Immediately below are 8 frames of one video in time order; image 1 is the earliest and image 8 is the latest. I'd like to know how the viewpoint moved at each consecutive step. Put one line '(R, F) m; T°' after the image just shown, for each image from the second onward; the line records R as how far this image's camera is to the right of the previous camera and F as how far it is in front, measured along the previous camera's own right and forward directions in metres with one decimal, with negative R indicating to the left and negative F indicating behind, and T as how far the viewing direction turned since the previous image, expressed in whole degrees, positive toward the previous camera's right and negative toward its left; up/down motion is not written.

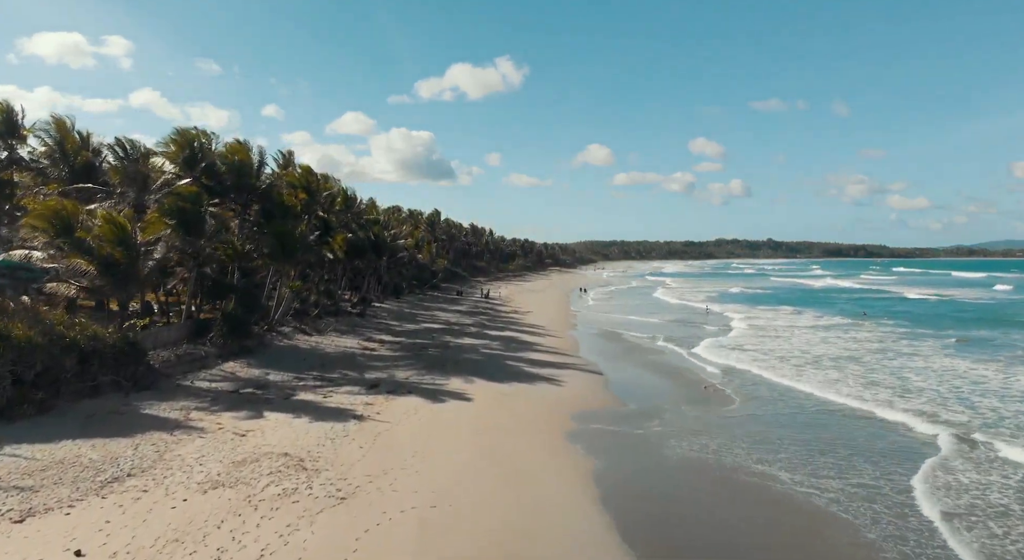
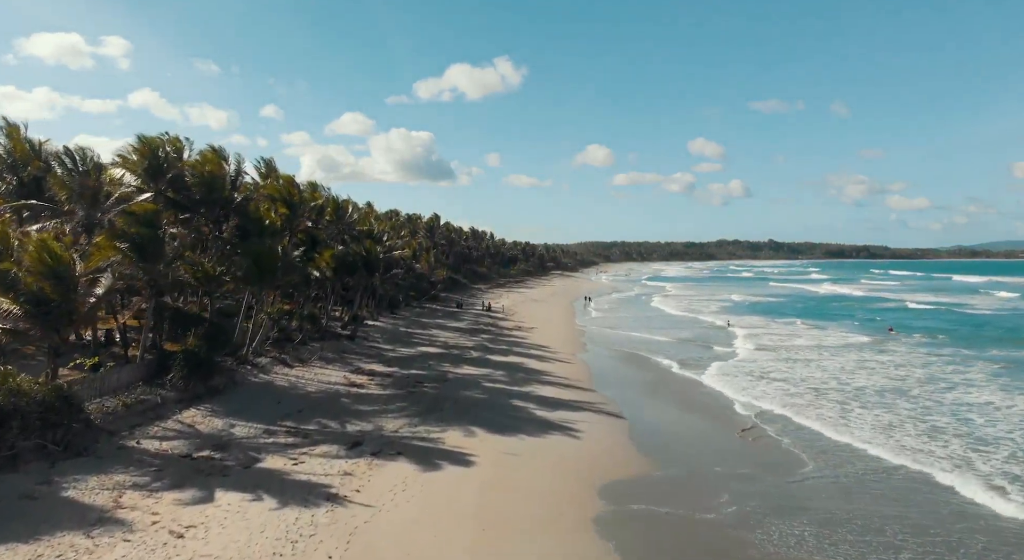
(-0.2, +2.4) m; 0°
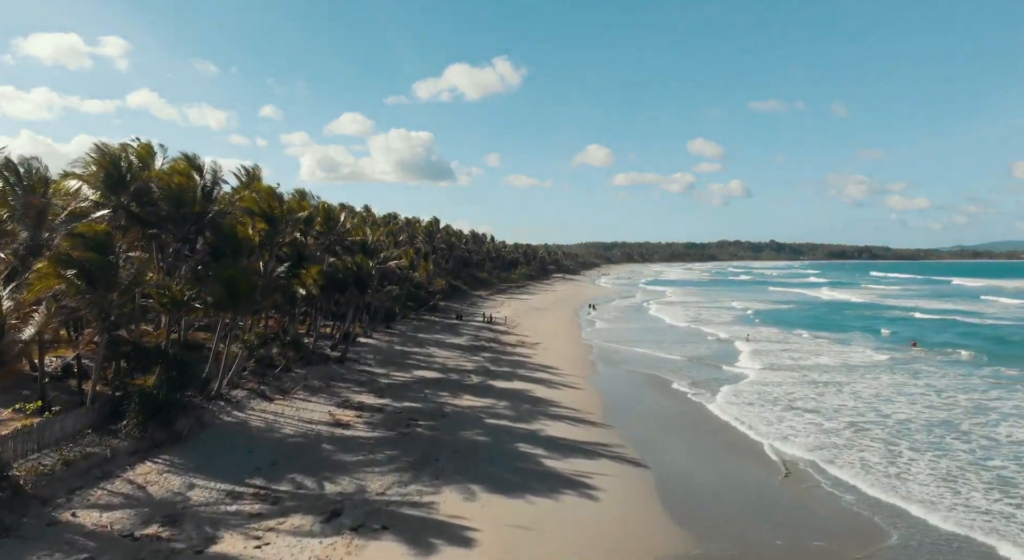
(-0.1, +2.0) m; 0°
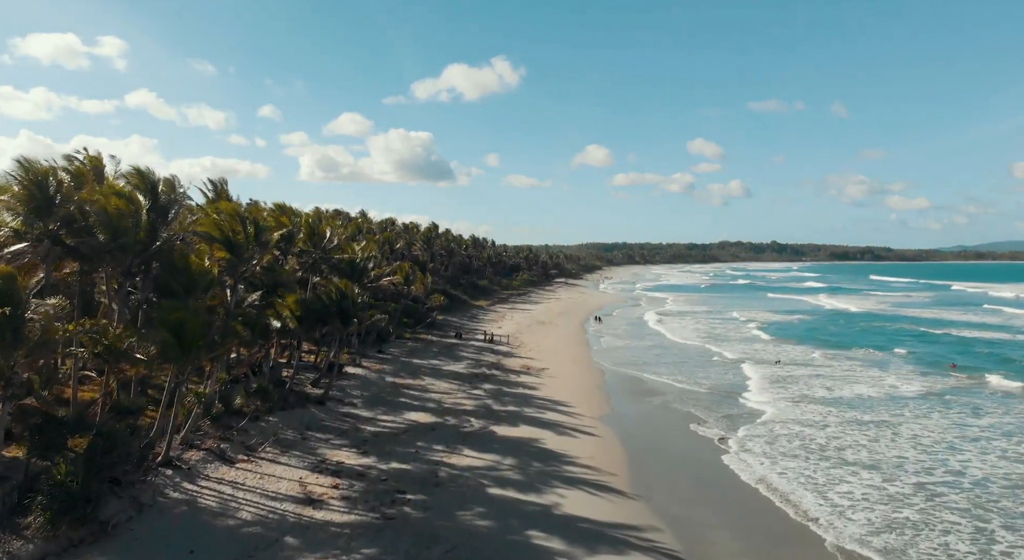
(-0.2, +2.8) m; 0°
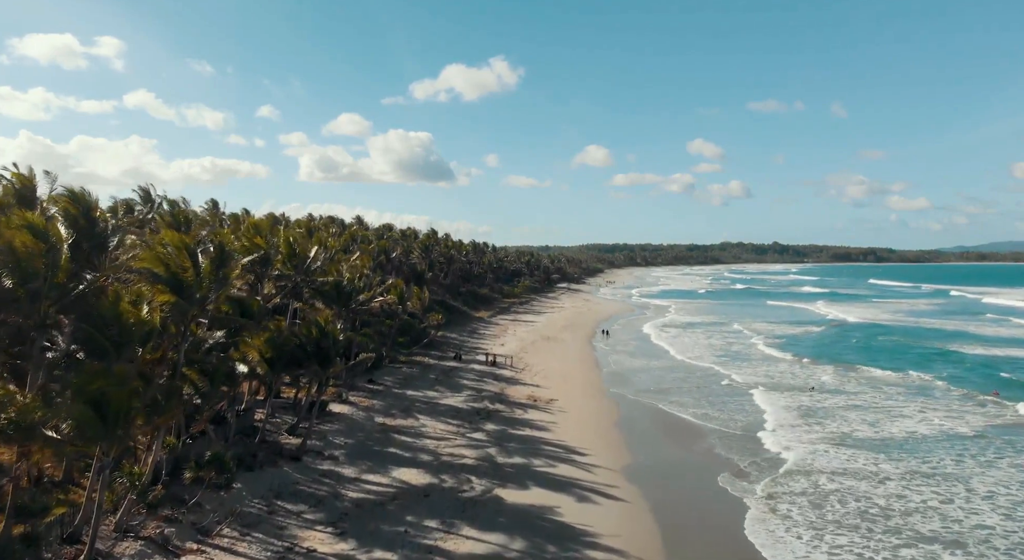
(-0.2, +2.9) m; 0°
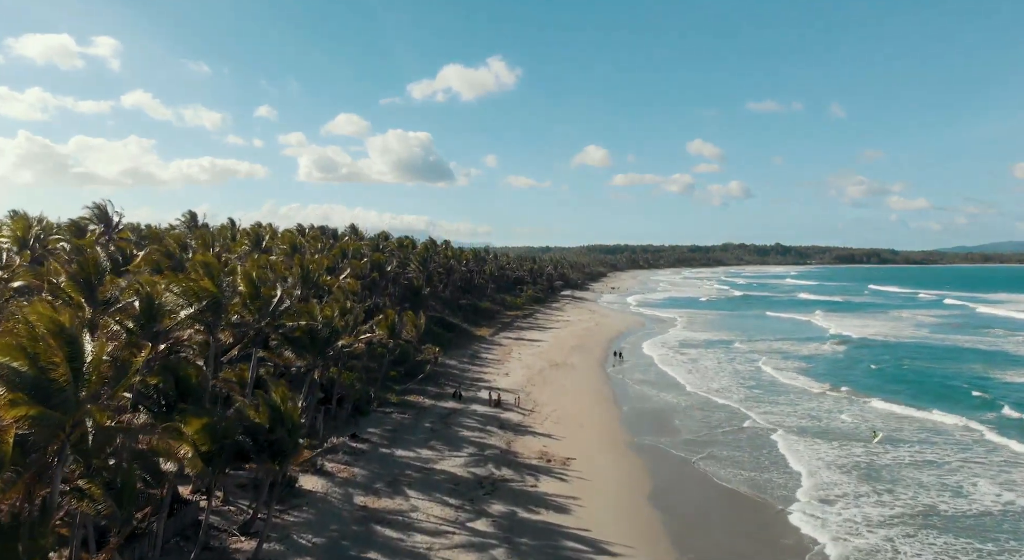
(-0.3, +4.1) m; 0°
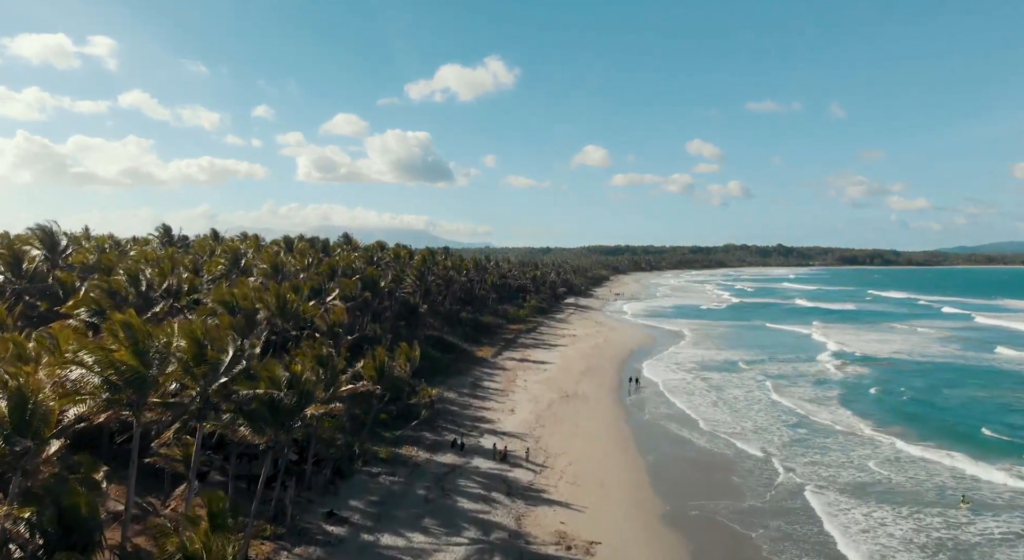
(-0.4, +4.1) m; 0°
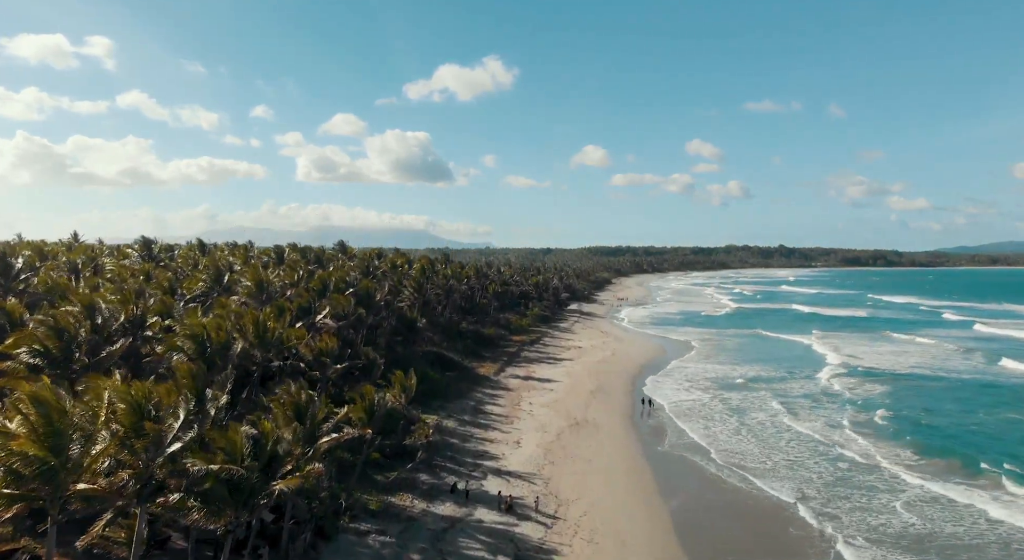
(-0.3, +2.9) m; 0°
